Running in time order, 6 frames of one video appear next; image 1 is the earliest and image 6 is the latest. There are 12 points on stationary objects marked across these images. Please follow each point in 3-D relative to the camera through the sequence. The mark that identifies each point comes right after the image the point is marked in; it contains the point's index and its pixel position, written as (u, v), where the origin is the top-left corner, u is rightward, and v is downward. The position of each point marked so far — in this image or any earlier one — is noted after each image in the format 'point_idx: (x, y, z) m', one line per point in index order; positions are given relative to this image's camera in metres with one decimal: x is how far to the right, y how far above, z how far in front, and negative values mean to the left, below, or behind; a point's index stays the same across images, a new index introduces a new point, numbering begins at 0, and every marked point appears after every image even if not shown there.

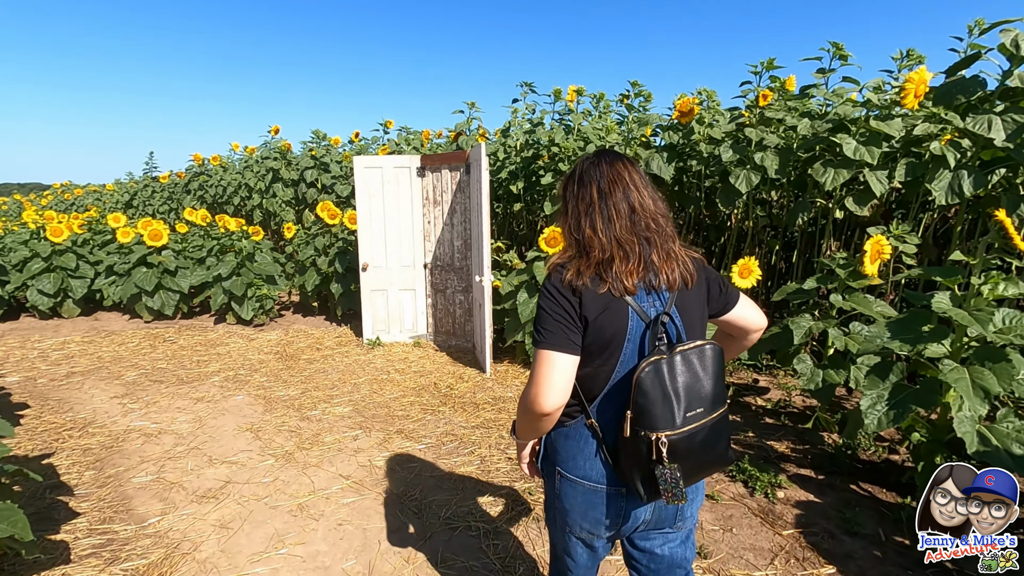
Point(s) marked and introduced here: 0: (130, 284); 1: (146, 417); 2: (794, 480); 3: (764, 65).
0: (-5.6, +0.1, +7.9) m
1: (-3.2, -1.1, +4.7) m
2: (+1.8, -1.2, +3.4) m
3: (+2.5, +2.2, +5.3) m
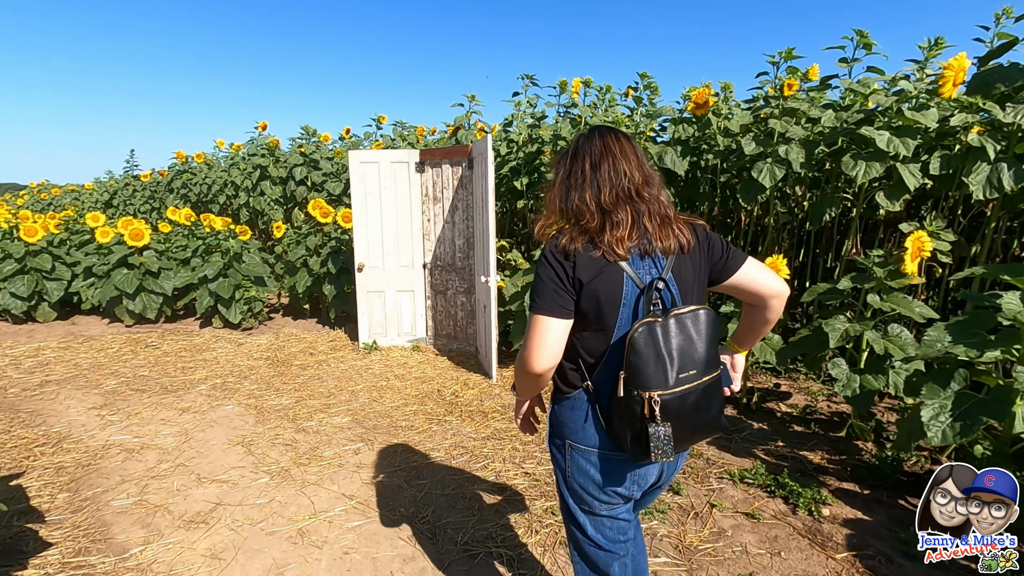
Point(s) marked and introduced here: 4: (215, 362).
0: (-5.6, 0.0, +7.5) m
1: (-3.1, -1.1, +4.3) m
2: (+1.9, -1.2, +3.1) m
3: (+2.5, +2.2, +5.1) m
4: (-3.3, -0.8, +6.1) m
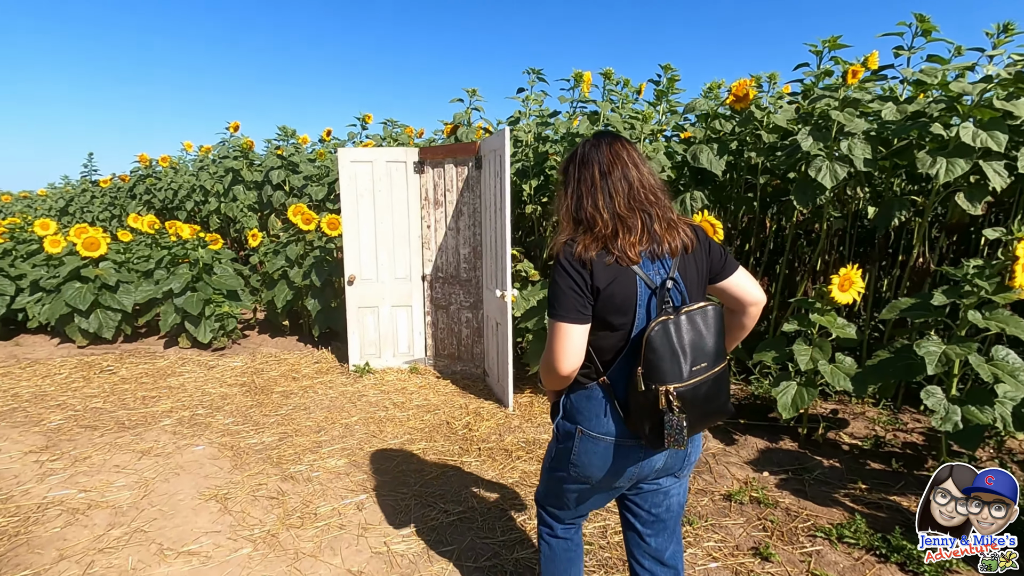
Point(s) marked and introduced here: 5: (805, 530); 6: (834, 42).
0: (-5.5, -0.2, +6.6) m
1: (-2.9, -1.3, +3.5) m
2: (+2.1, -1.3, +2.6) m
3: (+2.7, +2.1, +4.6) m
4: (-3.2, -1.0, +5.3) m
5: (+1.5, -1.3, +2.8) m
6: (+2.7, +2.1, +4.5) m
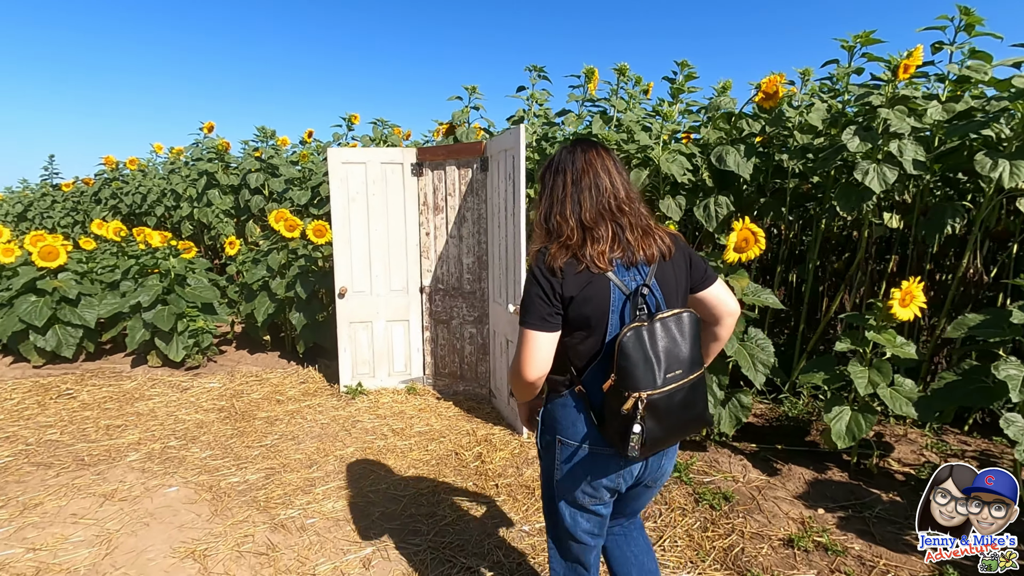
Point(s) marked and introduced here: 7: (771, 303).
0: (-5.5, -0.3, +5.9) m
1: (-2.7, -1.4, +3.0) m
2: (+2.3, -1.4, +2.2) m
3: (+2.7, +2.0, +4.3) m
4: (-3.1, -1.1, +4.7) m
5: (+1.7, -1.3, +2.4) m
6: (+2.8, +2.0, +4.3) m
7: (+1.7, -0.1, +3.5) m
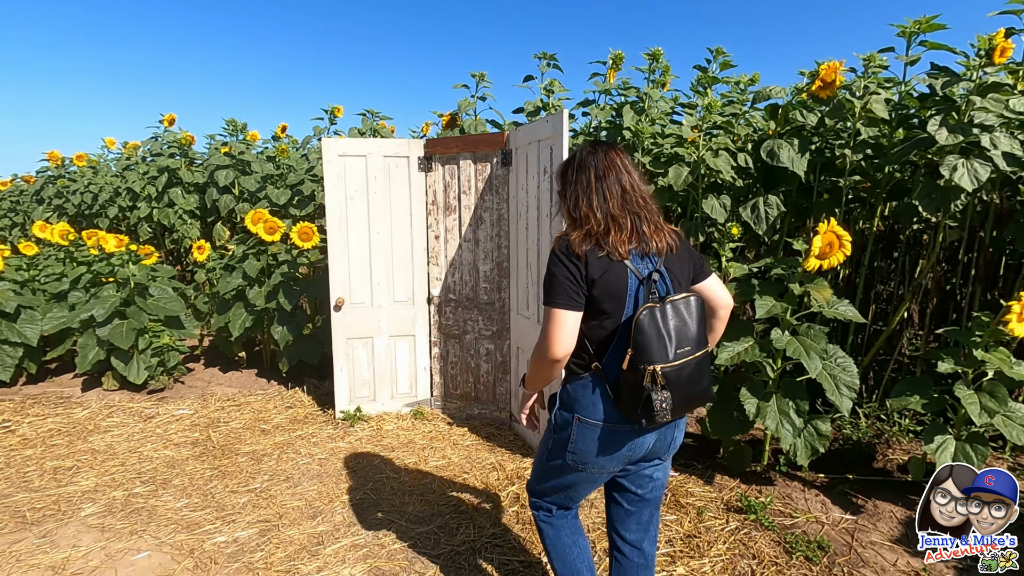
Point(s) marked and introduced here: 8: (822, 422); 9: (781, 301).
0: (-5.4, -0.4, +5.0) m
1: (-2.4, -1.5, +2.3) m
2: (+2.7, -1.4, +1.8) m
3: (+2.9, +1.9, +3.9) m
4: (-2.9, -1.2, +4.0) m
5: (+2.0, -1.4, +2.0) m
6: (+3.0, +1.9, +3.9) m
7: (+1.9, -0.2, +3.1) m
8: (+1.8, -0.8, +3.1) m
9: (+1.6, -0.1, +3.2) m
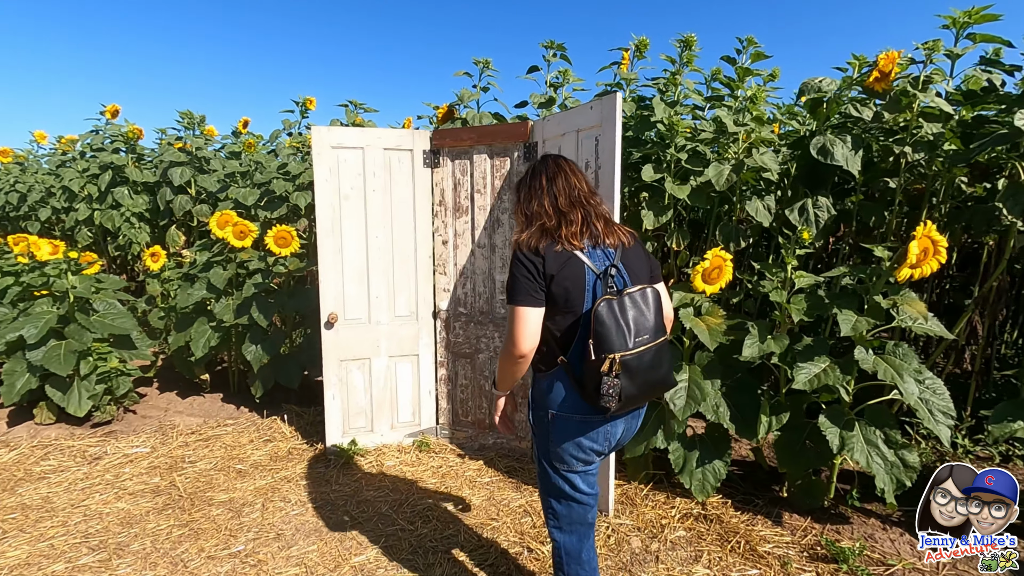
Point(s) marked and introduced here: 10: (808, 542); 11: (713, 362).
0: (-5.3, -0.6, +4.1) m
1: (-2.1, -1.5, +1.6) m
2: (+3.0, -1.4, +1.5) m
3: (+3.1, +1.9, +3.7) m
4: (-2.8, -1.3, +3.2) m
5: (+2.4, -1.4, +1.7) m
6: (+3.1, +1.9, +3.6) m
7: (+2.2, -0.2, +2.7) m
8: (+2.0, -0.8, +2.7) m
9: (+1.8, -0.1, +2.8) m
10: (+1.5, -1.3, +2.8) m
11: (+1.1, -0.4, +3.1) m
